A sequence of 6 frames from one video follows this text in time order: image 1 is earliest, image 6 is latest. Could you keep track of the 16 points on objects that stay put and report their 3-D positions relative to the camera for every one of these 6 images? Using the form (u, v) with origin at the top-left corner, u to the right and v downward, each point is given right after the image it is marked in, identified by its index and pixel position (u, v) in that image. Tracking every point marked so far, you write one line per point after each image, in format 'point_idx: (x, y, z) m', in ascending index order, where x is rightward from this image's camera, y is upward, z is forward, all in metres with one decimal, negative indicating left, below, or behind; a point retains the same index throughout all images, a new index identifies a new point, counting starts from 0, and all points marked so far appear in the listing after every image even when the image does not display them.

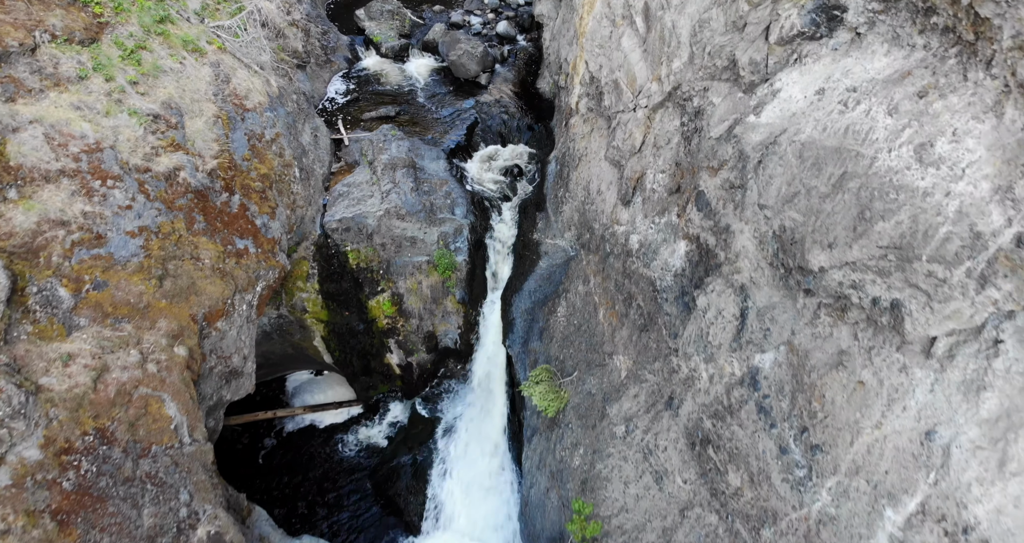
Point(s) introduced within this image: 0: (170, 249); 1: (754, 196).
0: (-3.6, +0.2, +6.2) m
1: (+2.2, +0.7, +5.2) m
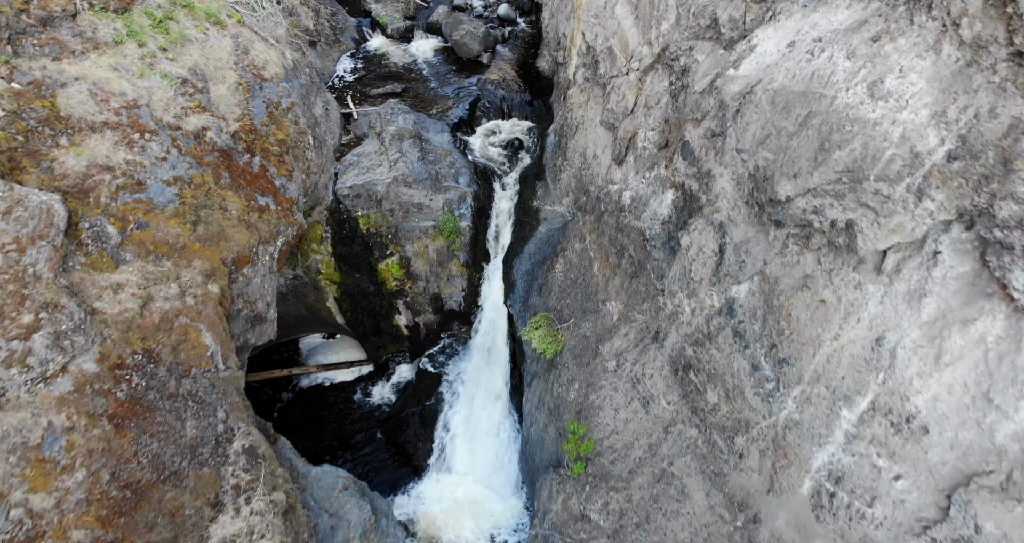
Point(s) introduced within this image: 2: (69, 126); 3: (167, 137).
0: (-3.6, +0.8, +6.7) m
1: (+2.2, +1.3, +5.8) m
2: (-4.6, +1.5, +6.0) m
3: (-4.0, +1.6, +6.8) m
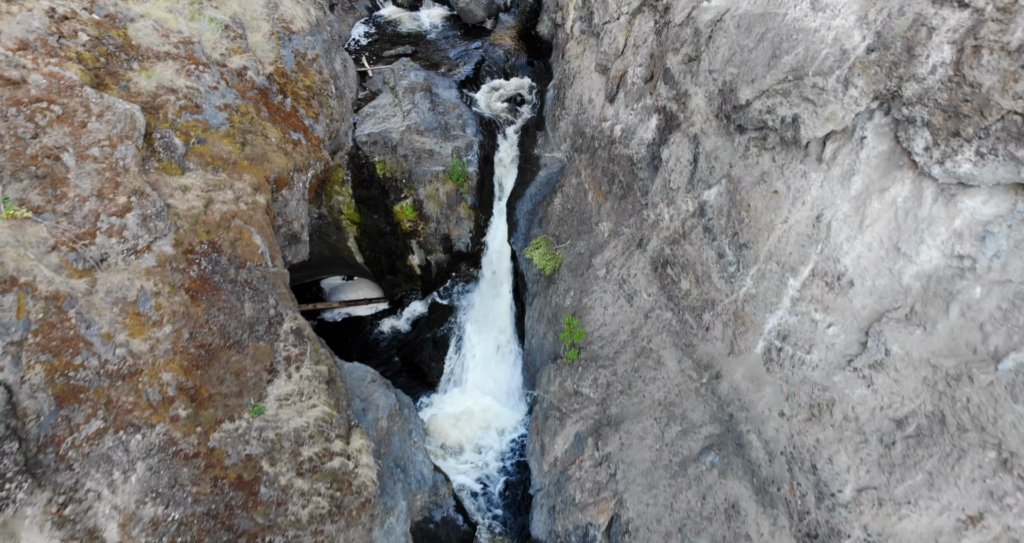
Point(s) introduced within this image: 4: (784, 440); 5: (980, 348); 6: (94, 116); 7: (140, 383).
0: (-3.6, +2.0, +7.8) m
1: (+2.2, +2.4, +6.7) m
2: (-4.6, +2.6, +7.1) m
3: (-4.0, +2.7, +7.8) m
4: (+2.7, -1.7, +5.7) m
5: (+3.7, -0.6, +4.6) m
6: (-4.3, +1.6, +6.0) m
7: (-3.6, -1.1, +5.5) m
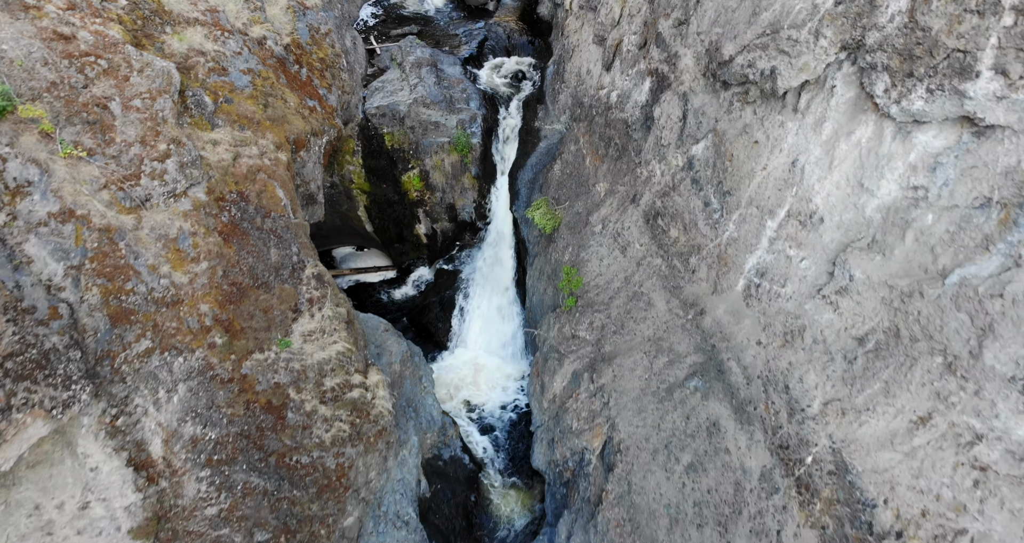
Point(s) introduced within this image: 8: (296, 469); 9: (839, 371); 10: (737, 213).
0: (-3.5, +2.6, +8.4) m
1: (+2.3, +3.1, +7.3) m
2: (-4.5, +3.3, +7.6) m
3: (-3.9, +3.4, +8.4) m
4: (+2.7, -1.0, +6.3) m
5: (+3.7, 0.0, +5.2) m
6: (-4.3, +2.3, +6.6) m
7: (-3.5, -0.4, +6.2) m
8: (-2.5, -2.3, +6.7) m
9: (+3.2, -1.0, +5.7) m
10: (+2.6, +0.7, +6.8) m
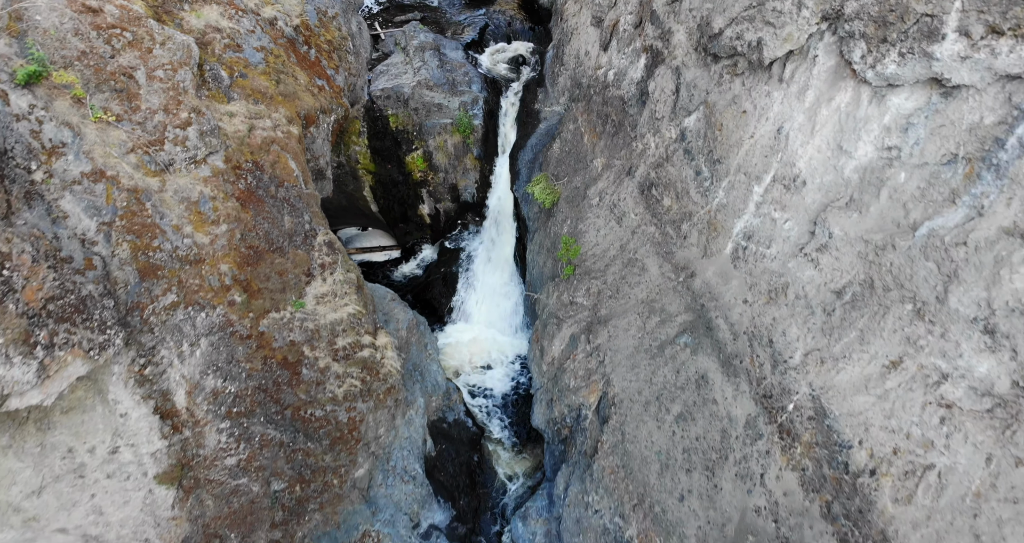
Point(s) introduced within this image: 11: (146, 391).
0: (-3.5, +3.1, +8.7) m
1: (+2.3, +3.5, +7.7) m
2: (-4.5, +3.8, +8.0) m
3: (-3.9, +3.8, +8.7) m
4: (+2.7, -0.6, +6.7) m
5: (+3.7, +0.5, +5.6) m
6: (-4.3, +2.7, +7.0) m
7: (-3.5, 0.0, +6.6) m
8: (-2.5, -1.9, +7.1) m
9: (+3.2, -0.5, +6.1) m
10: (+2.7, +1.1, +7.2) m
11: (-3.8, -1.2, +6.0) m
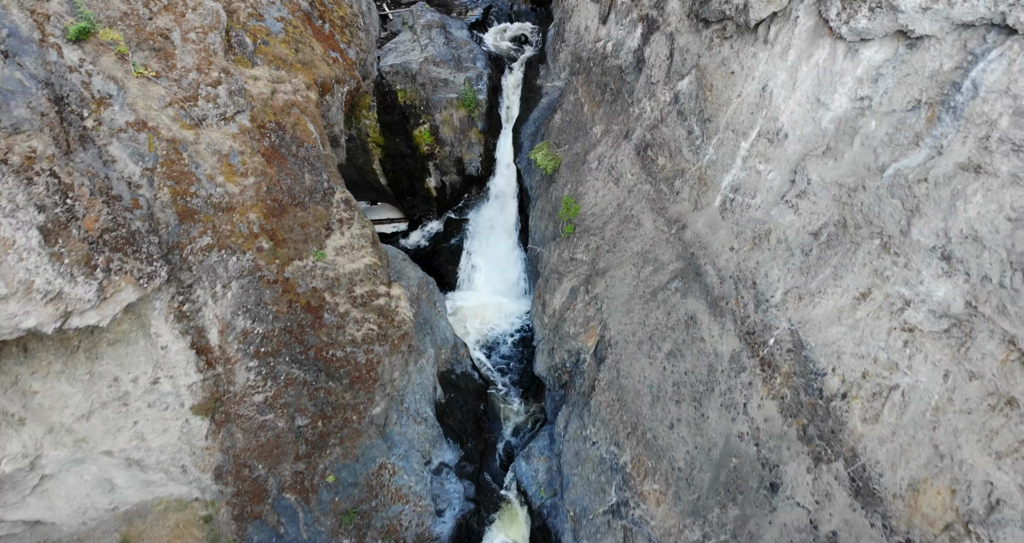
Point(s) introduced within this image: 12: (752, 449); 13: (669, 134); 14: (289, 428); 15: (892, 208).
0: (-3.4, +3.8, +9.3) m
1: (+2.4, +4.2, +8.2) m
2: (-4.4, +4.4, +8.6) m
3: (-3.8, +4.5, +9.3) m
4: (+2.8, +0.1, +7.3) m
5: (+3.8, +1.1, +6.1) m
6: (-4.2, +3.4, +7.5) m
7: (-3.4, +0.7, +7.2) m
8: (-2.4, -1.2, +7.7) m
9: (+3.3, +0.1, +6.7) m
10: (+2.7, +1.8, +7.7) m
11: (-3.7, -0.6, +6.6) m
12: (+2.8, -2.1, +6.7) m
13: (+2.3, +2.0, +8.4) m
14: (-2.8, -2.0, +7.4) m
15: (+3.9, +0.6, +5.9) m
